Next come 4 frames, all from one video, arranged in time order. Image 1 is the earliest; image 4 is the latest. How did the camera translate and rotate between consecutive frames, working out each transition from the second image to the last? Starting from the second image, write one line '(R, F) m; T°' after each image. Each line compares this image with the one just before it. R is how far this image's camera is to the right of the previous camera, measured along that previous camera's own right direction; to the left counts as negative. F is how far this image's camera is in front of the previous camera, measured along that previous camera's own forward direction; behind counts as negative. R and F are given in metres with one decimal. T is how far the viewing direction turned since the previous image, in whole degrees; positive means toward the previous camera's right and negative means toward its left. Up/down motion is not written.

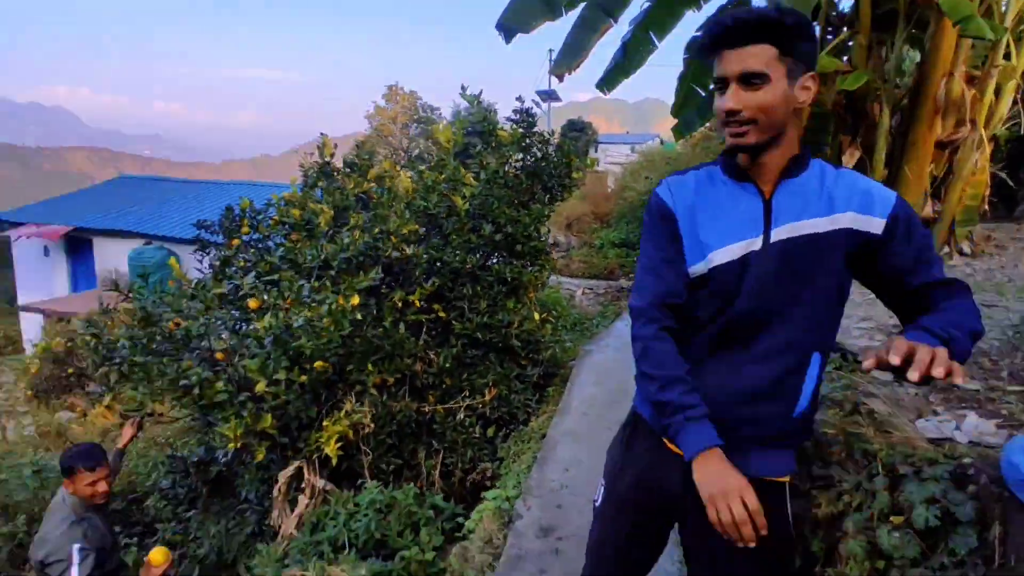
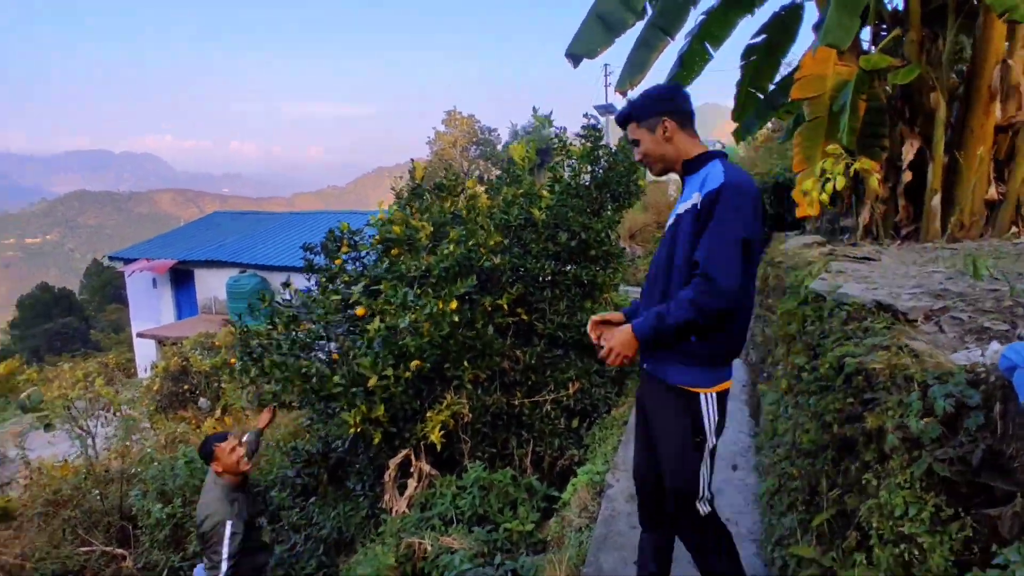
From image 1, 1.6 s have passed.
(-0.1, -0.4) m; -6°
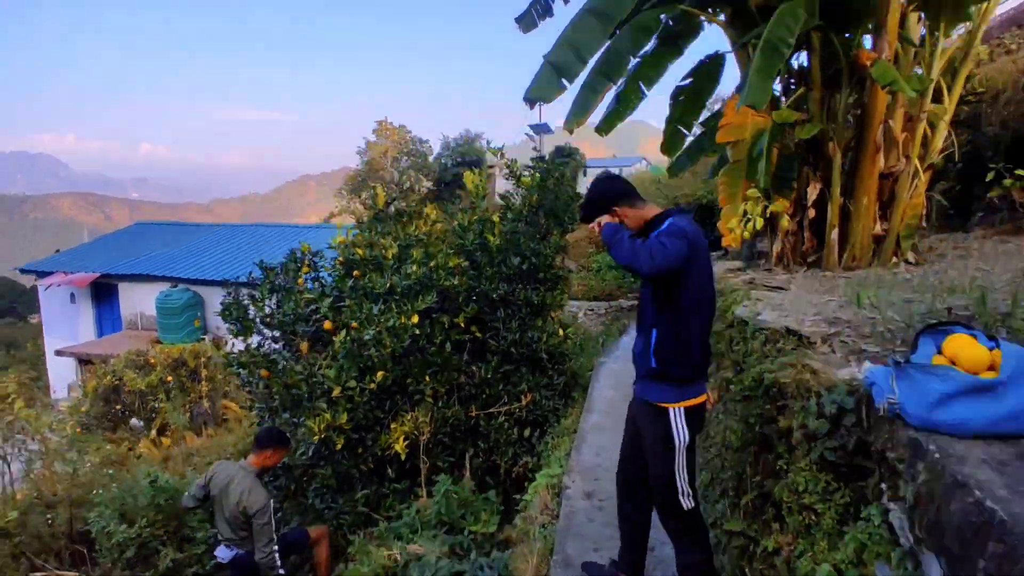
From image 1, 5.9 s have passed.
(-0.2, -0.4) m; +6°
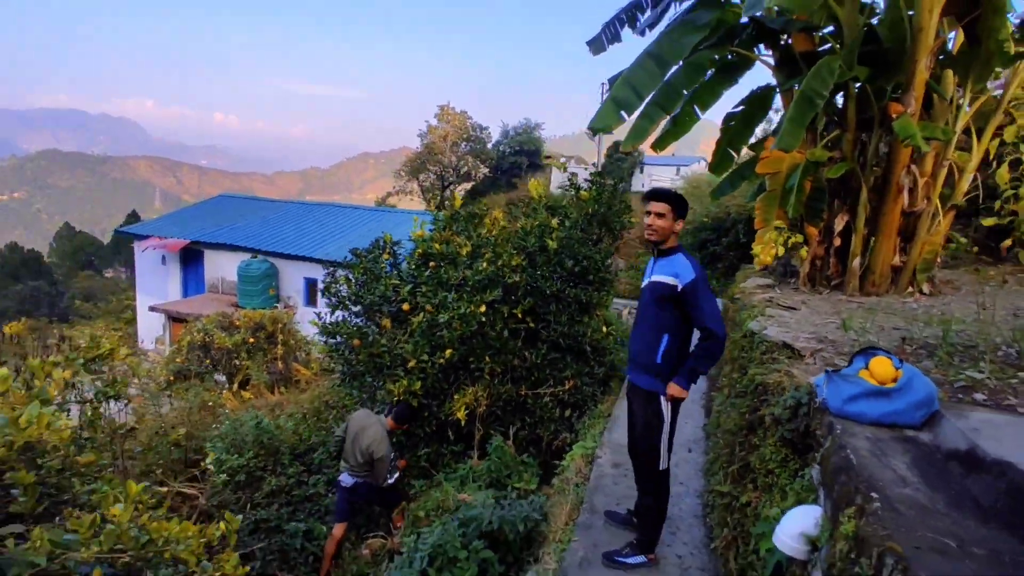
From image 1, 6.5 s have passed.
(0.0, -0.8) m; -4°
